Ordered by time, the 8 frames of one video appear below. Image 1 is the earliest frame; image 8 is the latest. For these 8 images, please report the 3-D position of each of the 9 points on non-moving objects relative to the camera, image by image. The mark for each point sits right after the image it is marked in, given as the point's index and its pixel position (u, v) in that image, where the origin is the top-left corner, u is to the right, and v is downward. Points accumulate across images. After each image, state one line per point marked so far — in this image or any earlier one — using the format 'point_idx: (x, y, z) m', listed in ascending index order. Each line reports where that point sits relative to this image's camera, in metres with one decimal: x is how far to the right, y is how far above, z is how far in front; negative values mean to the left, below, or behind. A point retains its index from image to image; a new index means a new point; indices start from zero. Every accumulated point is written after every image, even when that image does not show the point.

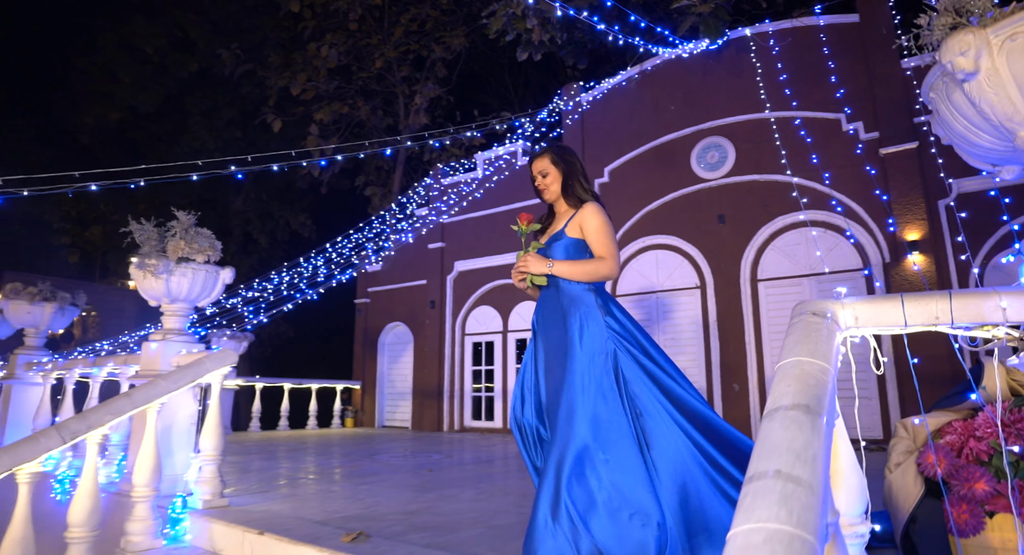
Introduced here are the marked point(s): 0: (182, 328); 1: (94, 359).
0: (-2.2, -0.3, +3.6) m
1: (-3.6, -0.7, +4.6) m
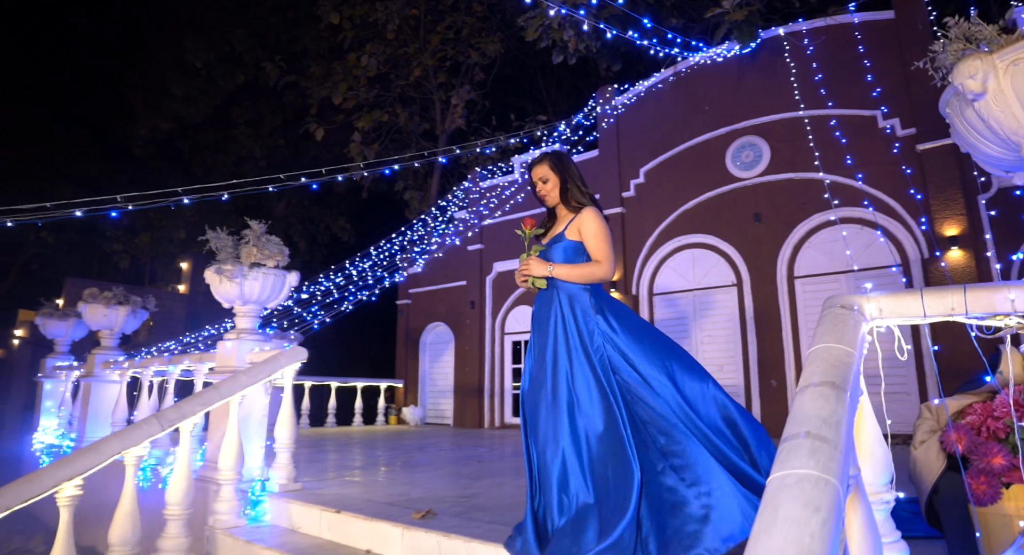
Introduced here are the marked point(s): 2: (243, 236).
0: (-1.9, -0.4, +4.0) m
1: (-3.2, -0.7, +5.0) m
2: (-2.0, +0.3, +4.0) m
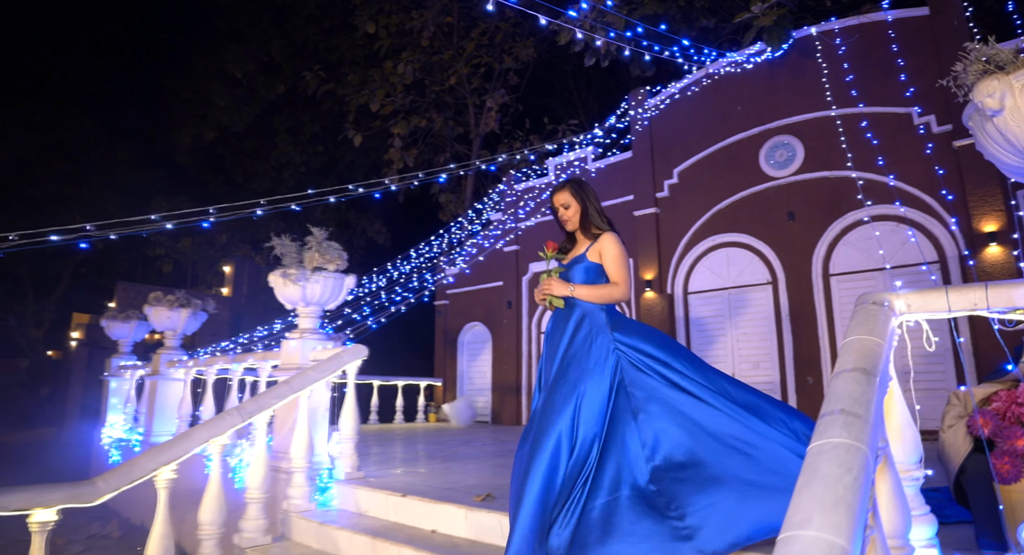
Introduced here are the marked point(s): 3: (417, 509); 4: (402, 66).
0: (-1.6, -0.4, +4.3) m
1: (-2.8, -0.8, +5.4) m
2: (-1.6, +0.3, +4.4) m
3: (-0.5, -1.4, +3.2) m
4: (-2.3, +4.5, +11.4) m
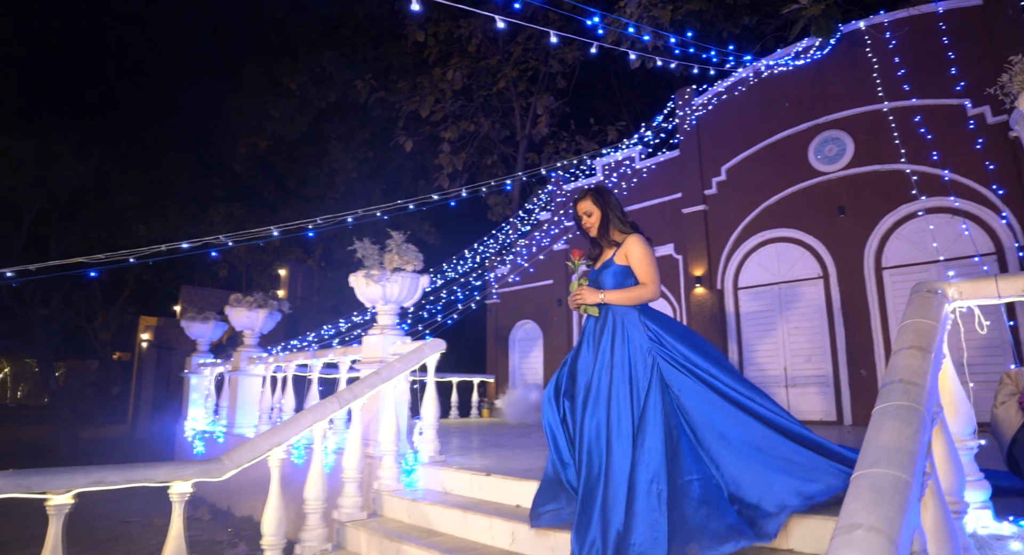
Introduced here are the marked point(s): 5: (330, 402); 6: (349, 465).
0: (-1.0, -0.4, +4.7) m
1: (-2.2, -0.8, +5.9) m
2: (-1.1, +0.3, +4.8) m
3: (-0.1, -1.4, +3.5) m
4: (-1.3, +4.5, +11.8) m
5: (-1.3, -0.9, +3.9) m
6: (-1.2, -1.4, +4.0) m
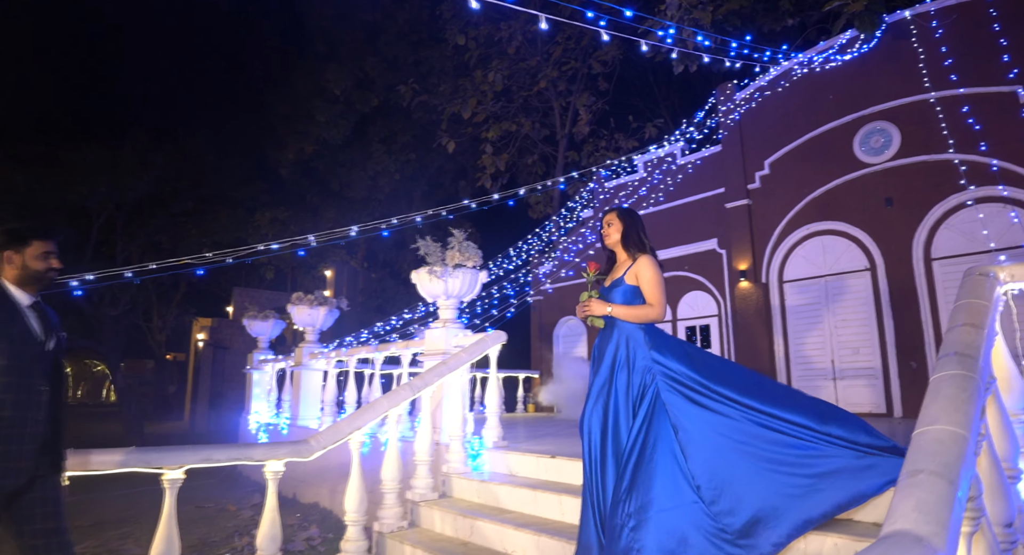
0: (-0.5, -0.4, +5.0) m
1: (-1.6, -0.8, +6.2) m
2: (-0.6, +0.3, +5.1) m
3: (+0.4, -1.3, +3.8) m
4: (-0.5, +4.5, +12.1) m
5: (-0.9, -0.9, +4.2) m
6: (-0.7, -1.4, +4.3) m
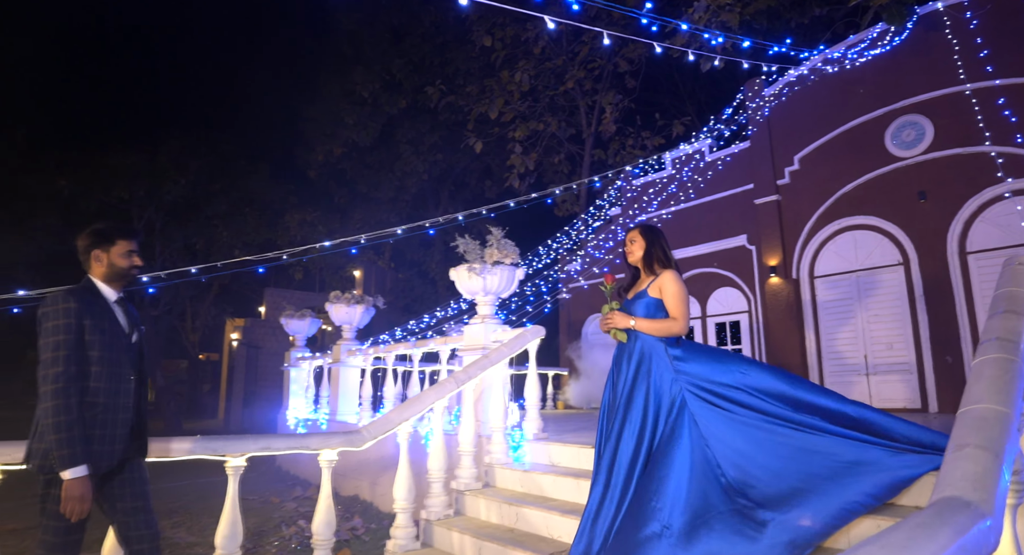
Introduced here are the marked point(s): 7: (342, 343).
0: (-0.2, -0.4, +5.2) m
1: (-1.2, -0.8, +6.4) m
2: (-0.3, +0.3, +5.2) m
3: (+0.7, -1.3, +3.9) m
4: (+0.1, +4.6, +12.3) m
5: (-0.5, -0.9, +4.4) m
6: (-0.4, -1.4, +4.5) m
7: (-2.6, -1.0, +8.1) m
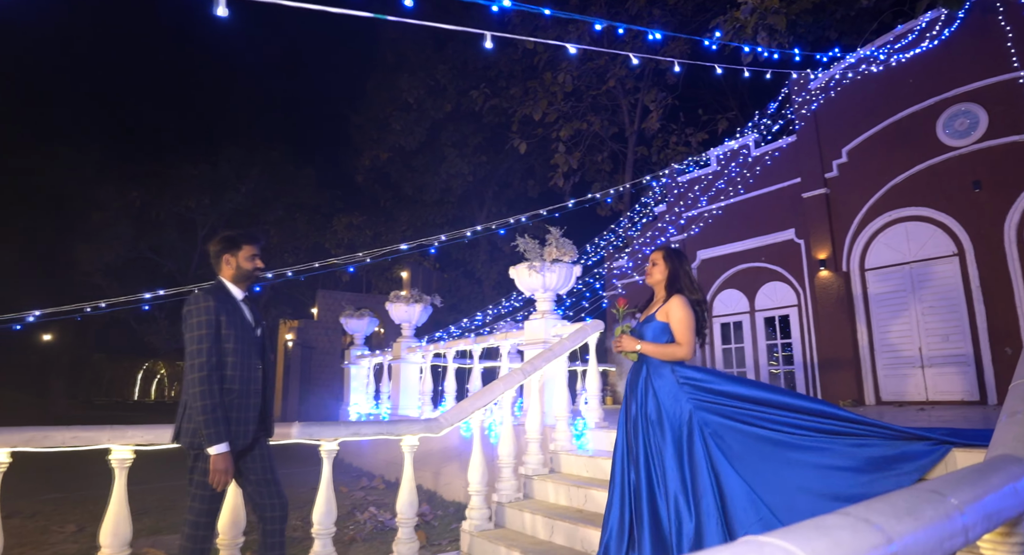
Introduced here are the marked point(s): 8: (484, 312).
0: (+0.4, -0.3, +5.5) m
1: (-0.5, -0.8, +6.8) m
2: (+0.3, +0.3, +5.6) m
3: (+1.2, -1.3, +4.2) m
4: (+1.0, +4.6, +12.5) m
5: (0.0, -0.9, +4.7) m
6: (+0.2, -1.3, +4.8) m
7: (-1.8, -1.0, +8.6) m
8: (-0.5, -0.6, +9.0) m
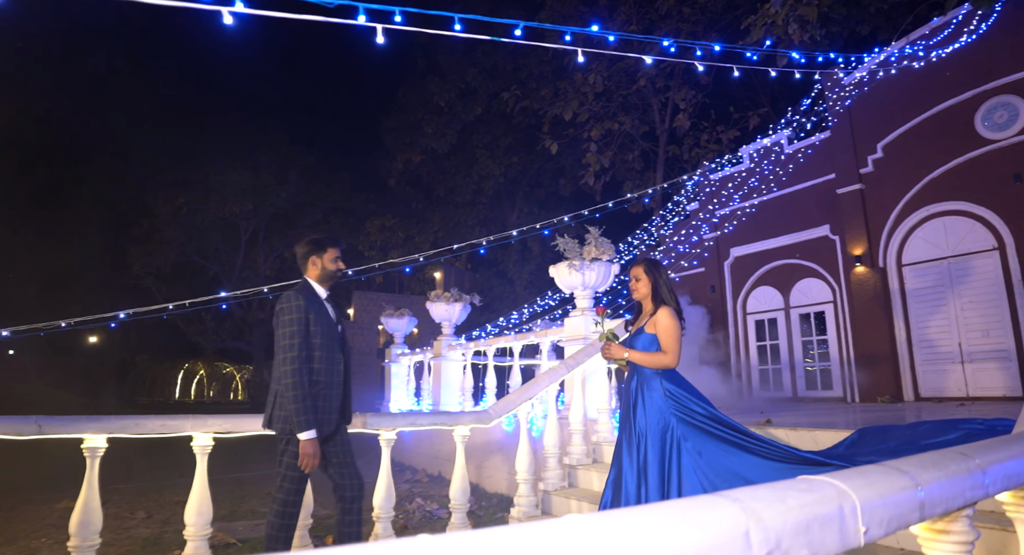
0: (+0.8, -0.3, +5.7) m
1: (0.0, -0.8, +7.1) m
2: (+0.7, +0.4, +5.8) m
3: (+1.6, -1.3, +4.4) m
4: (+1.8, +4.6, +12.7) m
5: (+0.4, -0.8, +5.0) m
6: (+0.6, -1.3, +5.1) m
7: (-1.2, -1.0, +8.9) m
8: (+0.1, -0.6, +9.3) m
